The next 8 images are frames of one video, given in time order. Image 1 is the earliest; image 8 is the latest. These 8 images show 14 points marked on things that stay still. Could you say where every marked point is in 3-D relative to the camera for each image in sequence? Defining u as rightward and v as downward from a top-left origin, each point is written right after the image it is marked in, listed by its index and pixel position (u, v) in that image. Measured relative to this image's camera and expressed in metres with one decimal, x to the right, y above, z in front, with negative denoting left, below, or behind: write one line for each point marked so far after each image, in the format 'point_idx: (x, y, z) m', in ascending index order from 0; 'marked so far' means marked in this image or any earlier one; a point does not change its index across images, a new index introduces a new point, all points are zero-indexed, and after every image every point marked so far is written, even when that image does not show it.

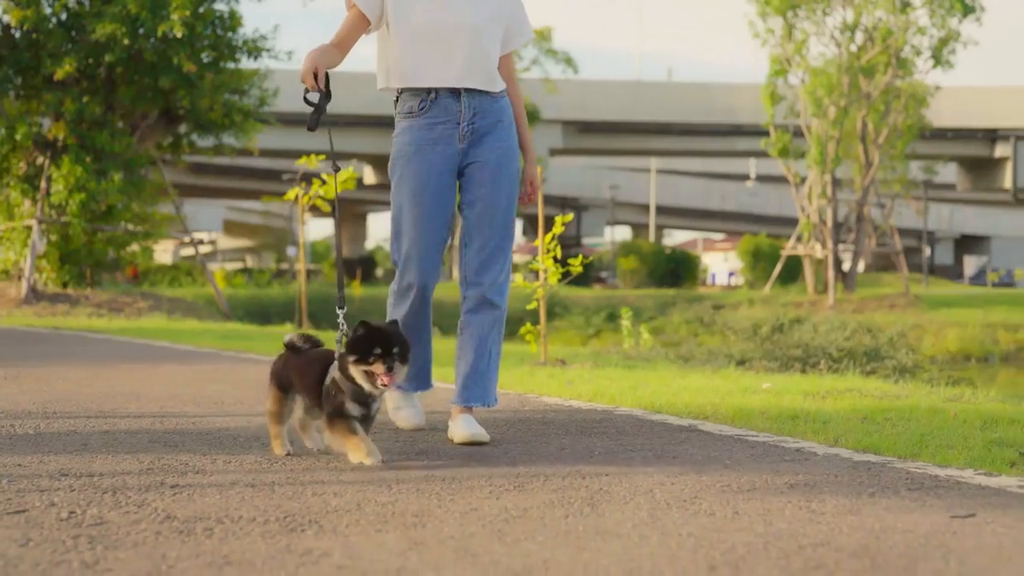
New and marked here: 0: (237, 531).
0: (-0.6, -0.5, +3.3) m
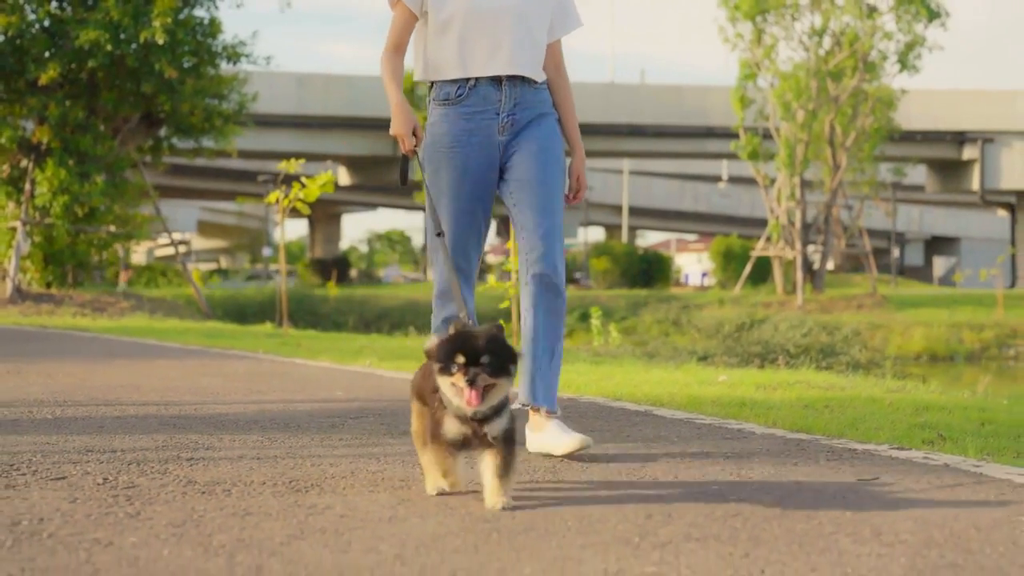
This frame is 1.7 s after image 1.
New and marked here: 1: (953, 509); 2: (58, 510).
0: (-0.6, -0.5, +3.9) m
1: (+1.0, -0.5, +3.7) m
2: (-1.0, -0.5, +3.6) m
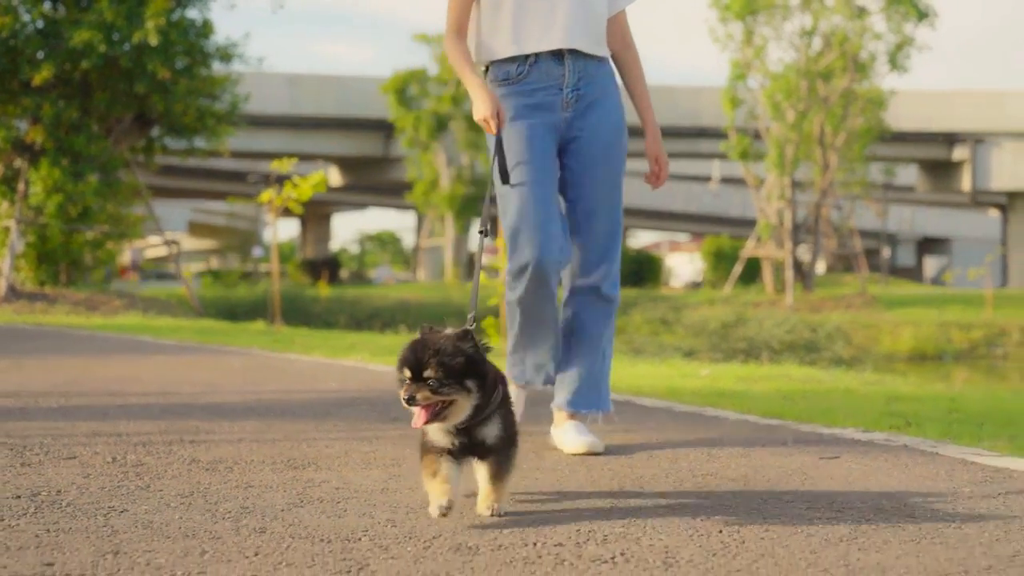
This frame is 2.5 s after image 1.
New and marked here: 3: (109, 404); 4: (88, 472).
0: (-0.7, -0.5, +4.2) m
1: (+0.9, -0.5, +4.0) m
2: (-1.1, -0.5, +3.9) m
3: (-1.6, -0.5, +6.6) m
4: (-1.0, -0.5, +4.1) m
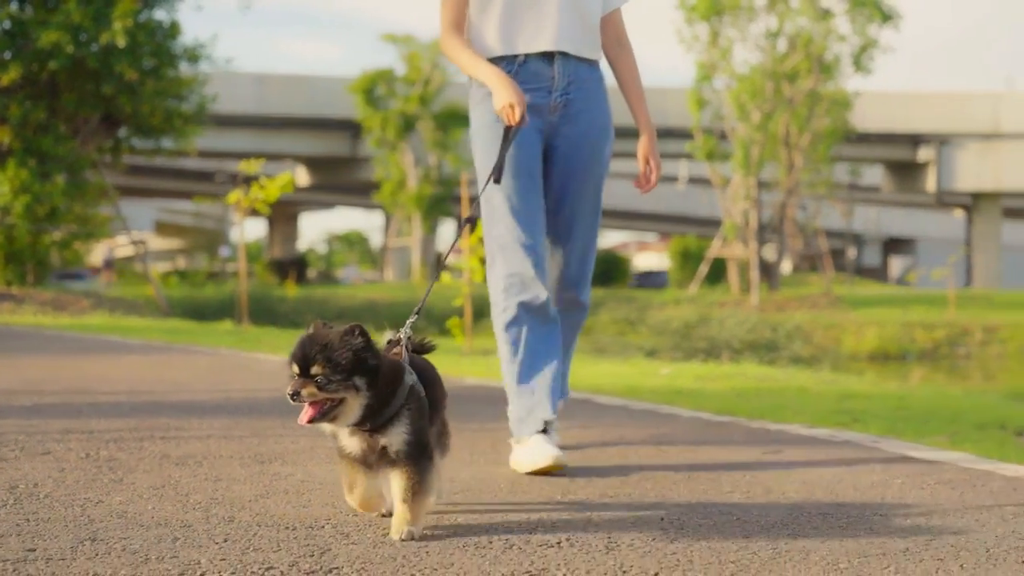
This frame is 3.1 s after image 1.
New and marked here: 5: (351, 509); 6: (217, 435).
0: (-0.8, -0.5, +4.4) m
1: (+0.8, -0.5, +4.2) m
2: (-1.2, -0.5, +4.0) m
3: (-1.7, -0.5, +6.7) m
4: (-1.2, -0.5, +4.3) m
5: (-0.4, -0.5, +3.6) m
6: (-0.9, -0.5, +5.2) m
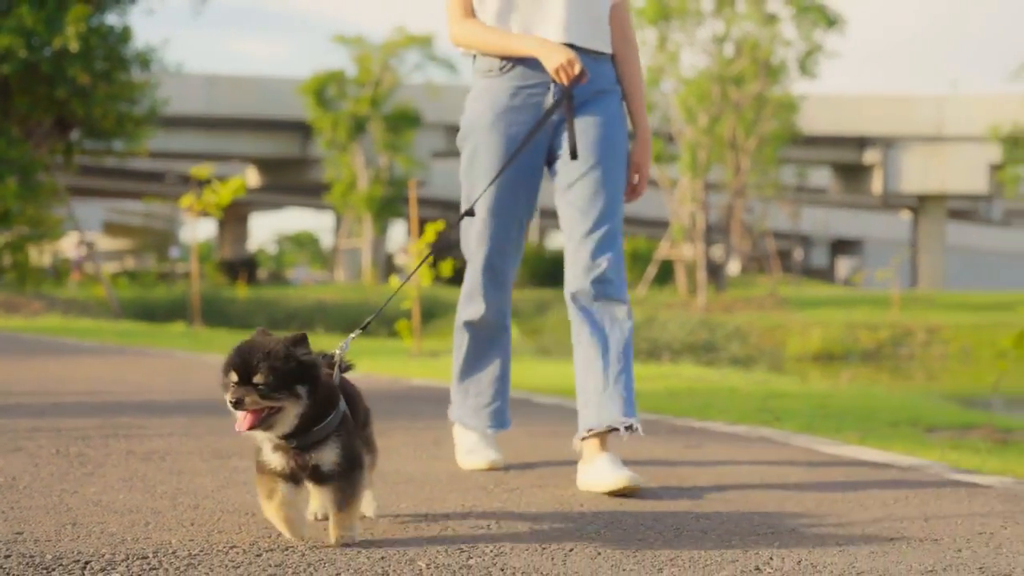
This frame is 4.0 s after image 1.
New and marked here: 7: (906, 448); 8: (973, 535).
0: (-0.9, -0.5, +4.7) m
1: (+0.7, -0.5, +4.6) m
2: (-1.3, -0.5, +4.4) m
3: (-2.0, -0.5, +7.1) m
4: (-1.3, -0.5, +4.6) m
5: (-0.5, -0.5, +4.0) m
6: (-1.1, -0.5, +5.6) m
7: (+1.3, -0.5, +5.6) m
8: (+0.9, -0.5, +3.4) m
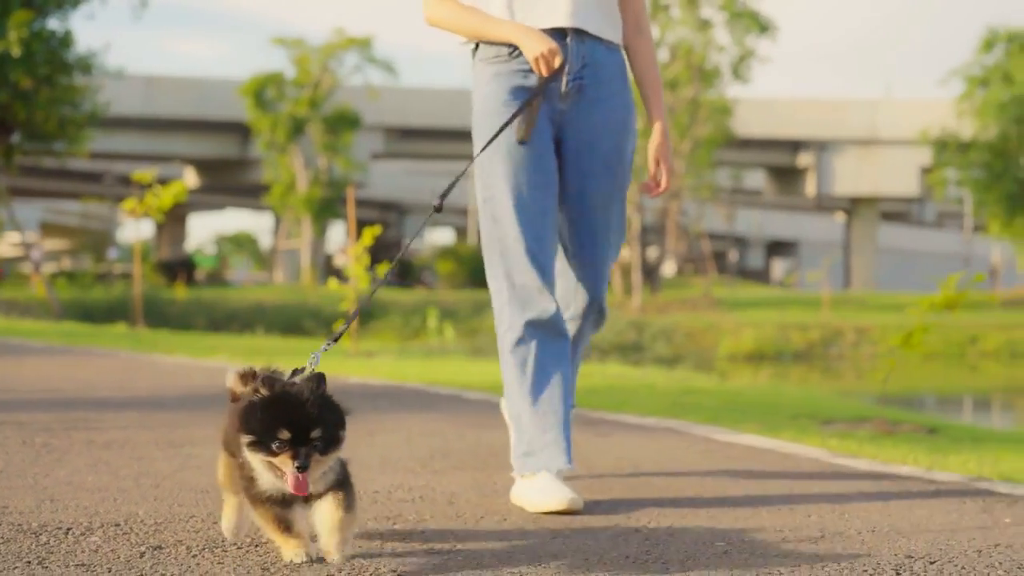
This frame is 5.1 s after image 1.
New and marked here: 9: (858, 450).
0: (-1.2, -0.5, +5.2) m
1: (+0.4, -0.5, +5.1) m
2: (-1.5, -0.5, +4.9) m
3: (-2.3, -0.5, +7.5) m
4: (-1.6, -0.5, +5.1) m
5: (-0.7, -0.5, +4.5) m
6: (-1.4, -0.5, +6.0) m
7: (+1.1, -0.6, +6.2) m
8: (+0.8, -0.5, +4.0) m
9: (+1.2, -0.6, +5.6) m
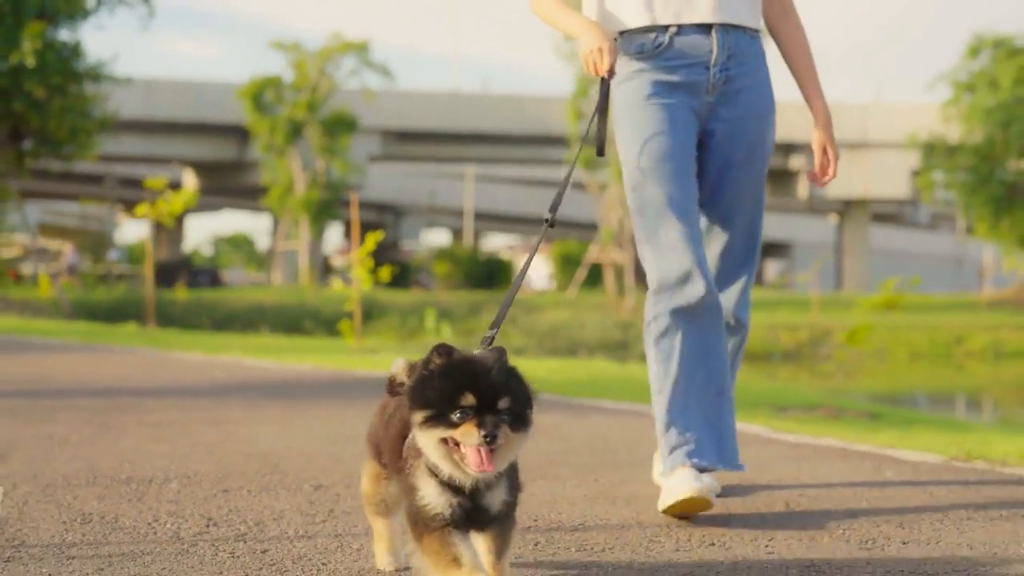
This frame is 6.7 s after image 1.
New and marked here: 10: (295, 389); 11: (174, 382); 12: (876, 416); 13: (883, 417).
0: (-1.2, -0.5, +6.2) m
1: (+0.4, -0.5, +6.1) m
2: (-1.6, -0.5, +5.8) m
3: (-2.3, -0.5, +8.5) m
4: (-1.6, -0.5, +6.0) m
5: (-0.7, -0.5, +5.5) m
6: (-1.4, -0.5, +7.0) m
7: (+1.0, -0.6, +7.1) m
8: (+0.7, -0.5, +4.9) m
9: (+1.1, -0.6, +6.5) m
10: (-1.1, -0.5, +8.7) m
11: (-1.9, -0.5, +9.1) m
12: (+1.7, -0.6, +7.9) m
13: (+1.8, -0.6, +7.9) m
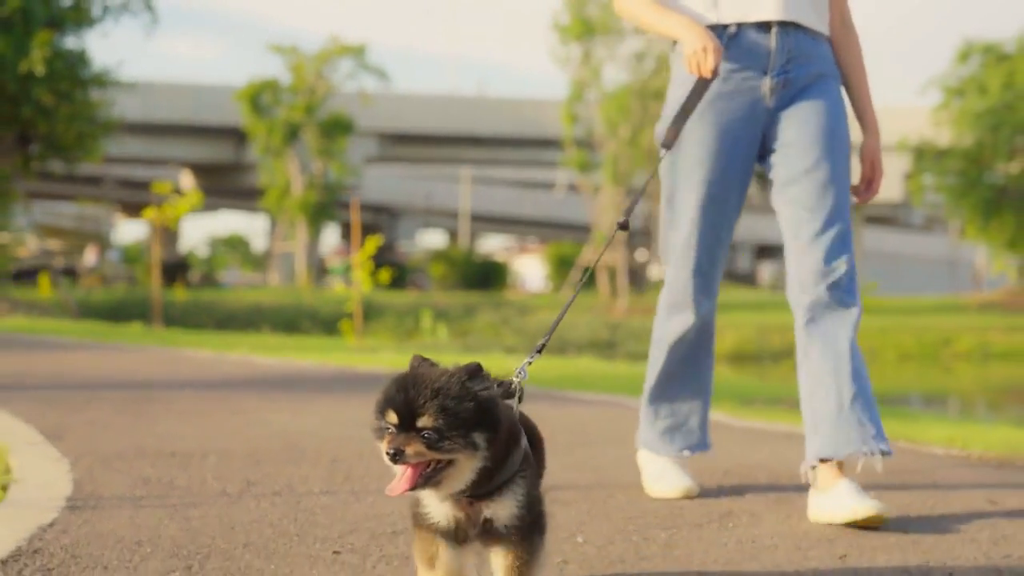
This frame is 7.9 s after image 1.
0: (-1.3, -0.5, +6.9) m
1: (+0.4, -0.6, +6.8) m
2: (-1.6, -0.5, +6.6) m
3: (-2.4, -0.5, +9.2) m
4: (-1.6, -0.5, +6.8) m
5: (-0.8, -0.5, +6.2) m
6: (-1.5, -0.5, +7.7) m
7: (+1.0, -0.6, +7.9) m
8: (+0.7, -0.5, +5.7) m
9: (+1.1, -0.6, +7.3) m
10: (-1.2, -0.5, +9.5) m
11: (-2.0, -0.5, +9.8) m
12: (+1.7, -0.6, +8.7) m
13: (+1.7, -0.6, +8.7) m
